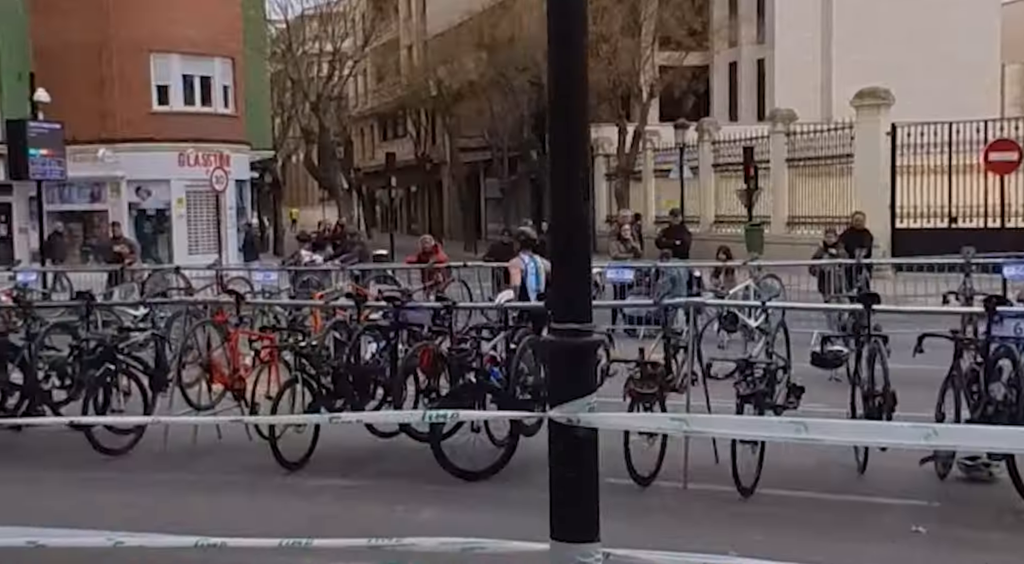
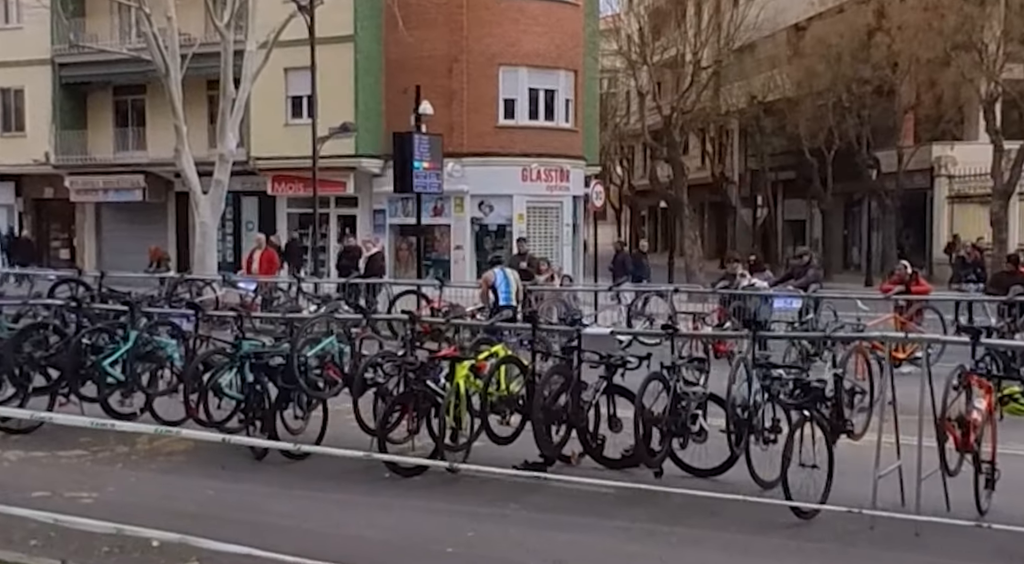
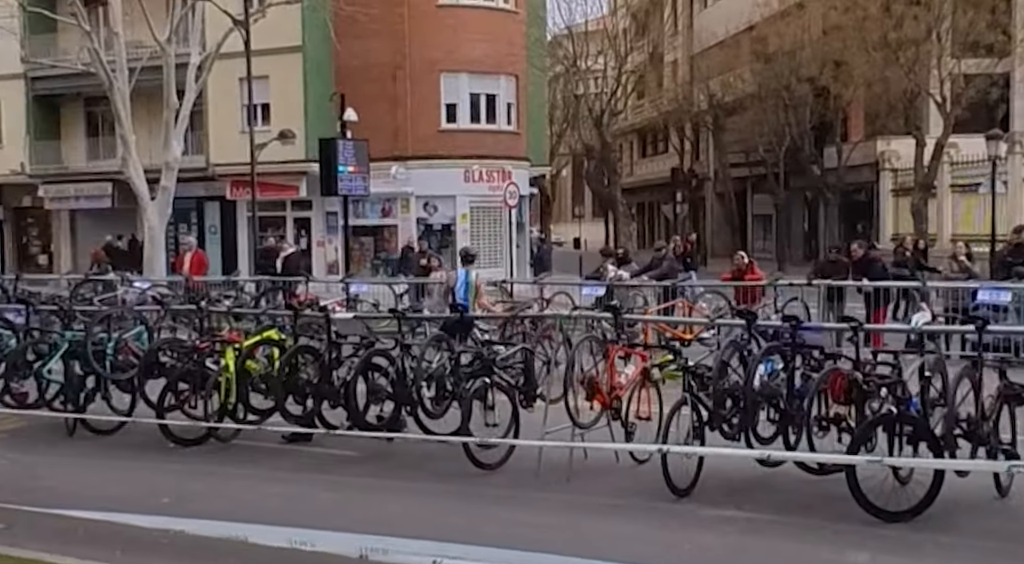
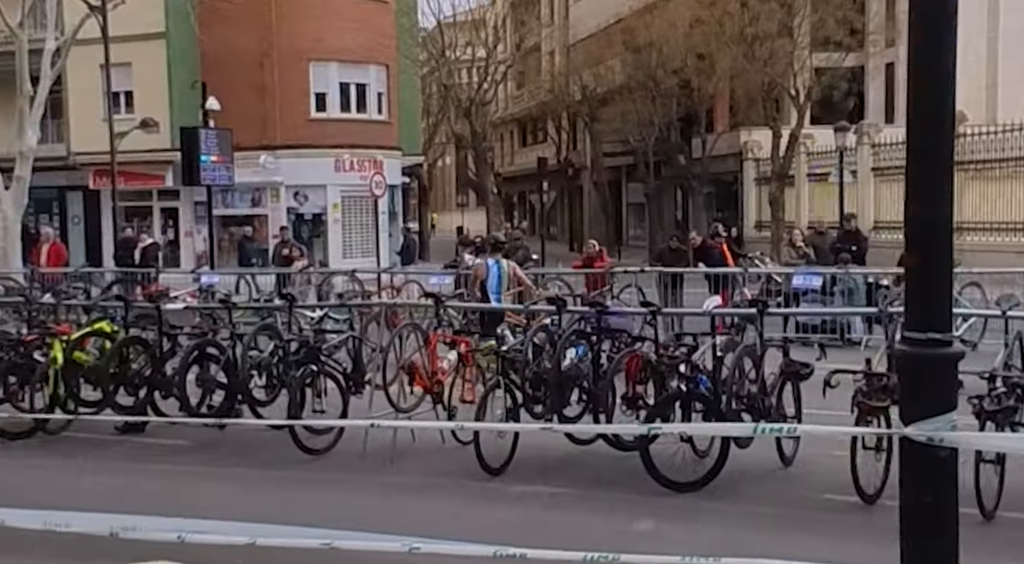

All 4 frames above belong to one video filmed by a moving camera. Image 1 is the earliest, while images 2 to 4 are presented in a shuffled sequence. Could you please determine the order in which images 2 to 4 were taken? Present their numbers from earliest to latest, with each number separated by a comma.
4, 3, 2
